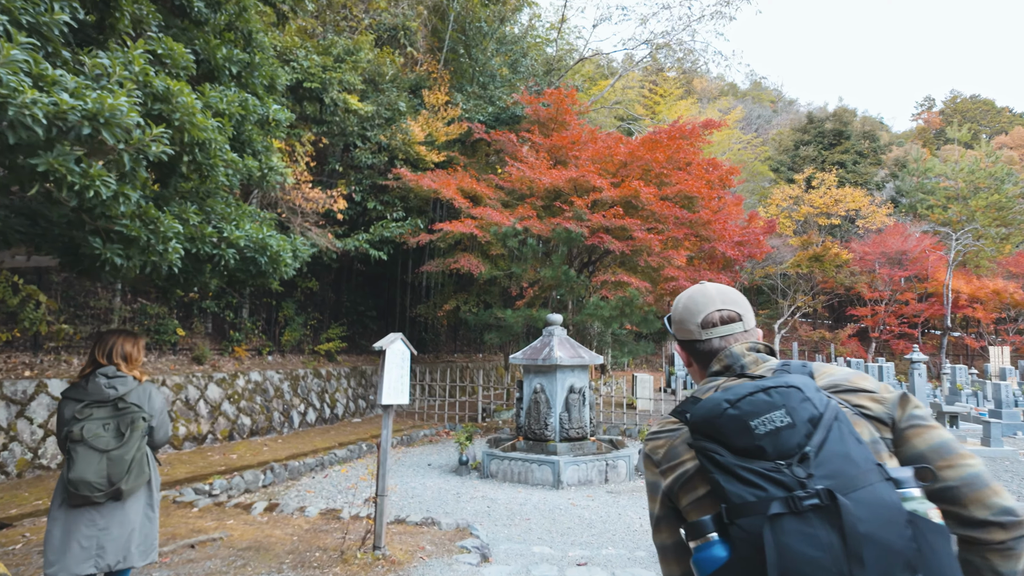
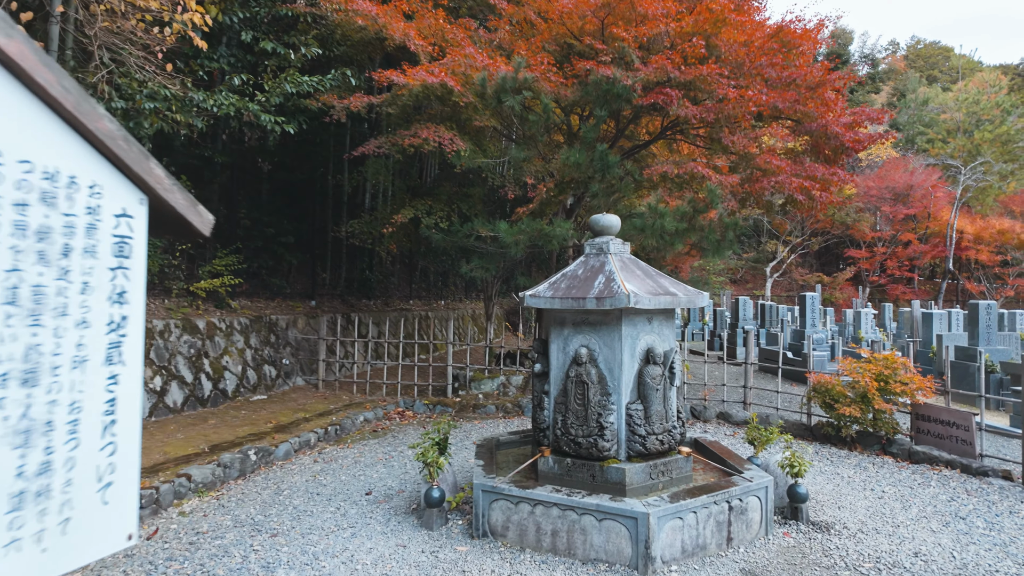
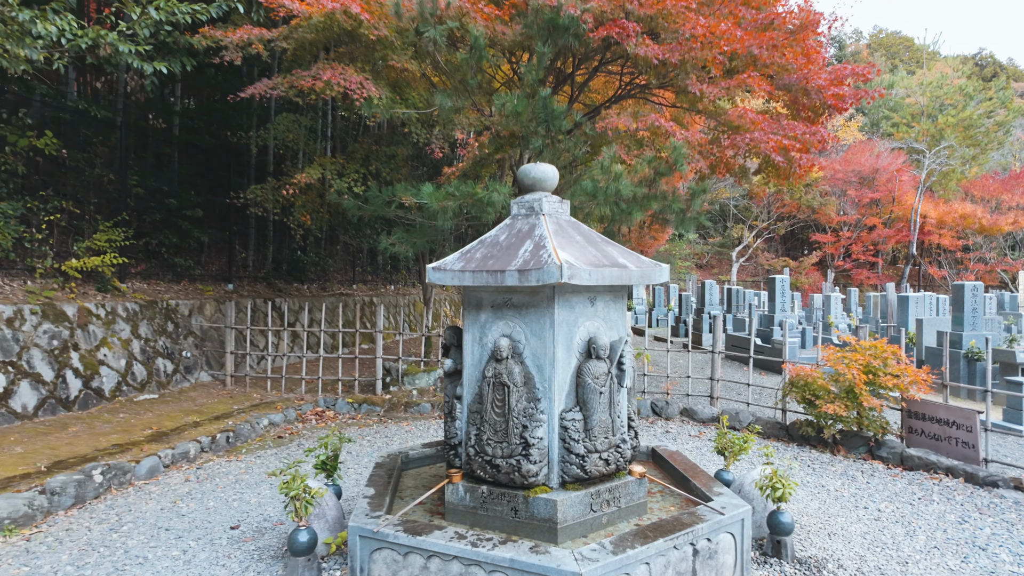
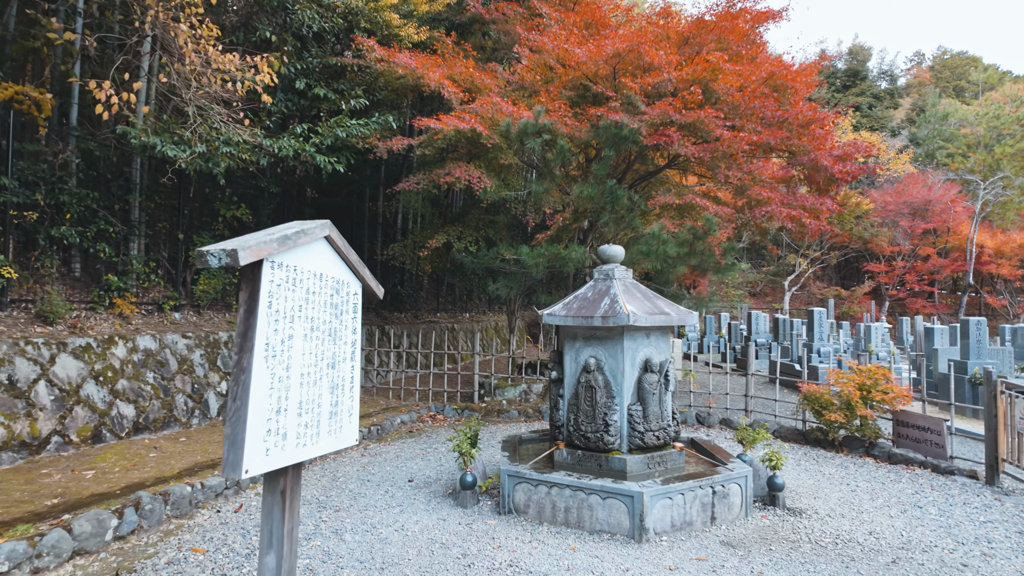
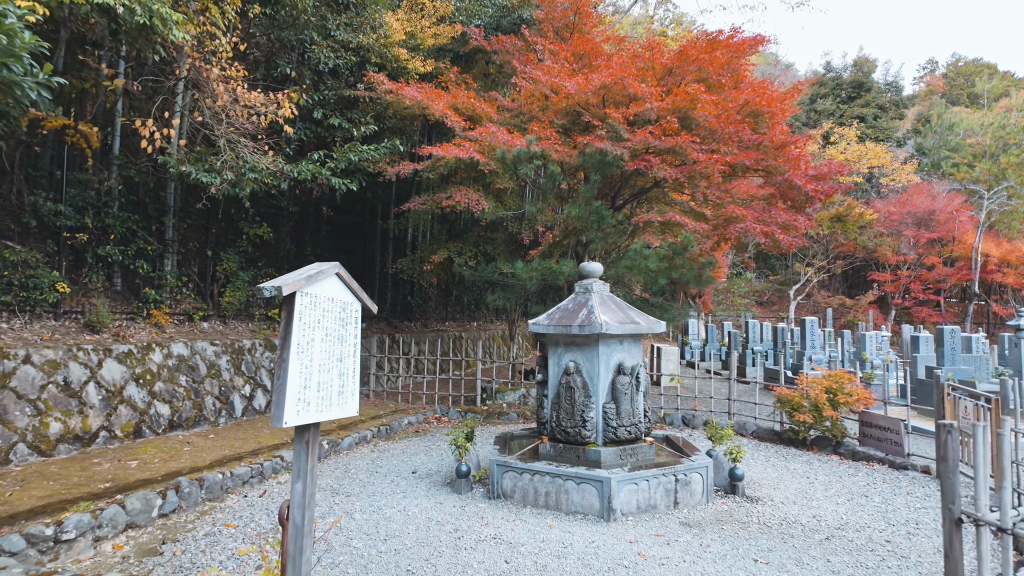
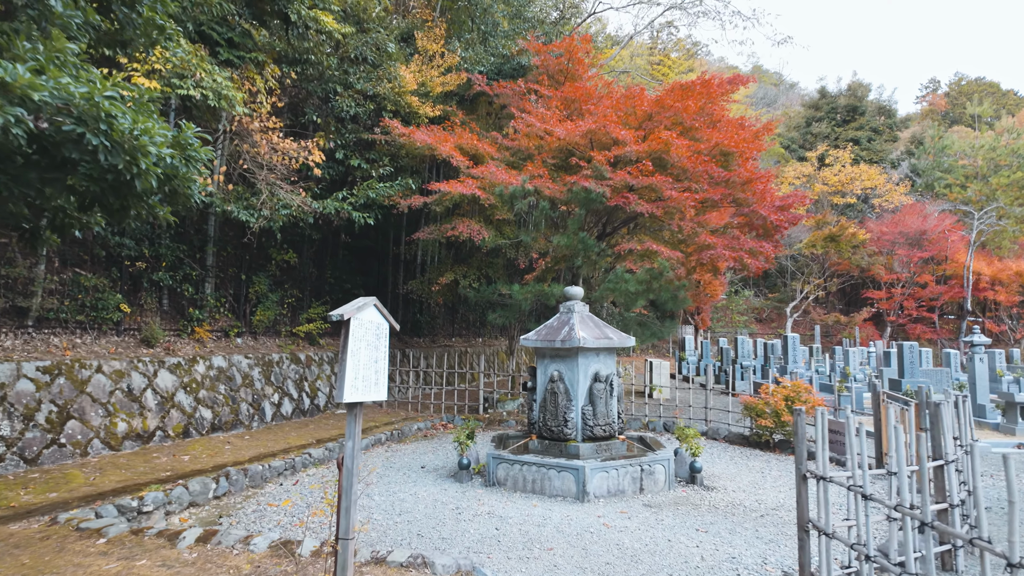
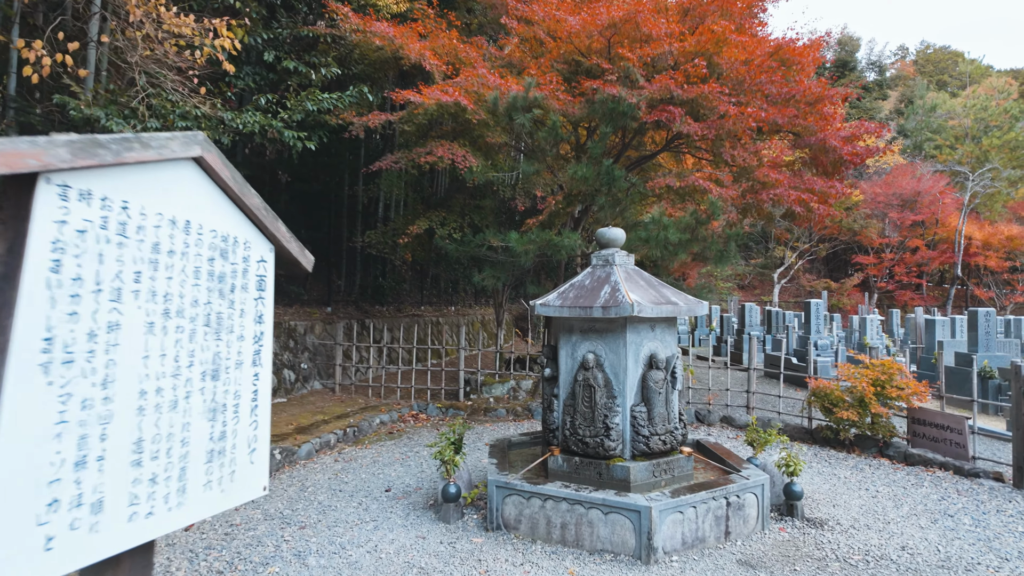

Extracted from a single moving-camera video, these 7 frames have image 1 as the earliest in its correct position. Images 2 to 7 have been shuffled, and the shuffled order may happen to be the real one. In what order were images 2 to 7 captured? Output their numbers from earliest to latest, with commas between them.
6, 5, 4, 7, 2, 3
